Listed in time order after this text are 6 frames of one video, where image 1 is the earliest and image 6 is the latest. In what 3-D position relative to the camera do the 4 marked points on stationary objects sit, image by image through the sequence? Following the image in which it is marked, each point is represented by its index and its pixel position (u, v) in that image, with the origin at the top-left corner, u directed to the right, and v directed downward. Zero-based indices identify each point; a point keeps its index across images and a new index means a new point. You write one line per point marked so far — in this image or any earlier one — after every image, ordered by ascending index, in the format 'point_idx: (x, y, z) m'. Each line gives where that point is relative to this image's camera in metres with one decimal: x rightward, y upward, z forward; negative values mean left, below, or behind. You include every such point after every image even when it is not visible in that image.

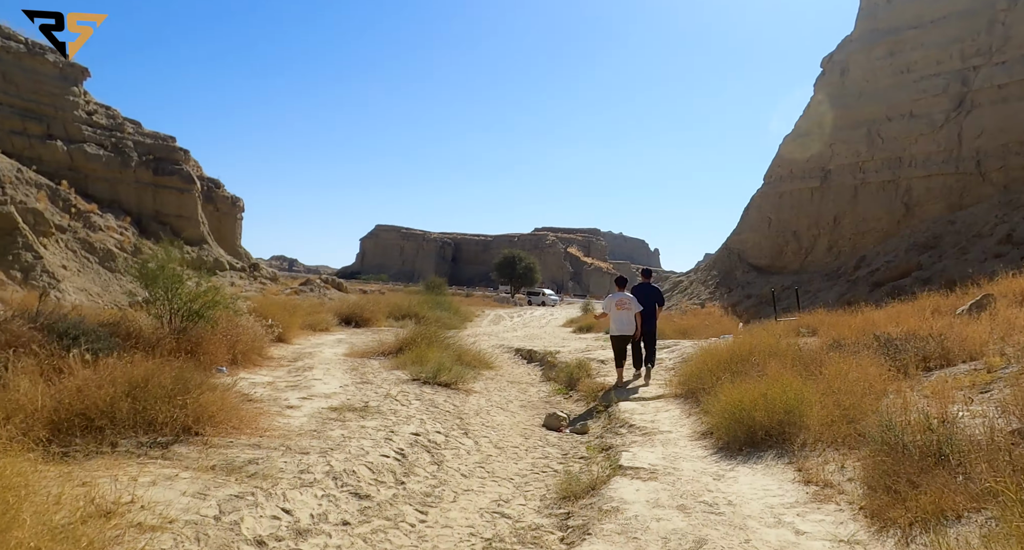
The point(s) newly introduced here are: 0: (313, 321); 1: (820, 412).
0: (-4.3, -1.0, +14.1) m
1: (+2.0, -0.9, +4.3) m
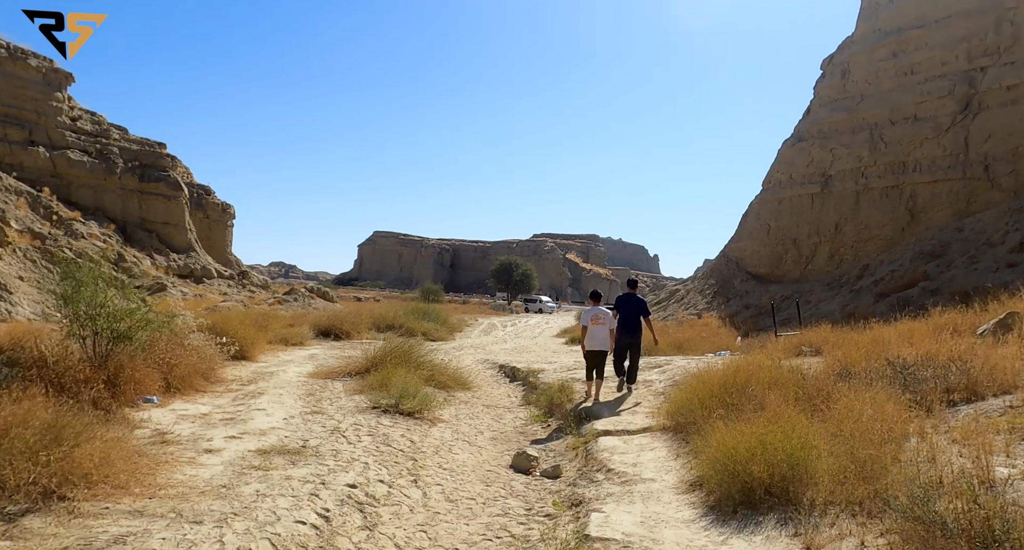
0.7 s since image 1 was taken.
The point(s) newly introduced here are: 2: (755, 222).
0: (-4.6, -1.2, +13.4) m
1: (+1.8, -1.0, +3.6) m
2: (+7.3, +1.6, +19.7) m
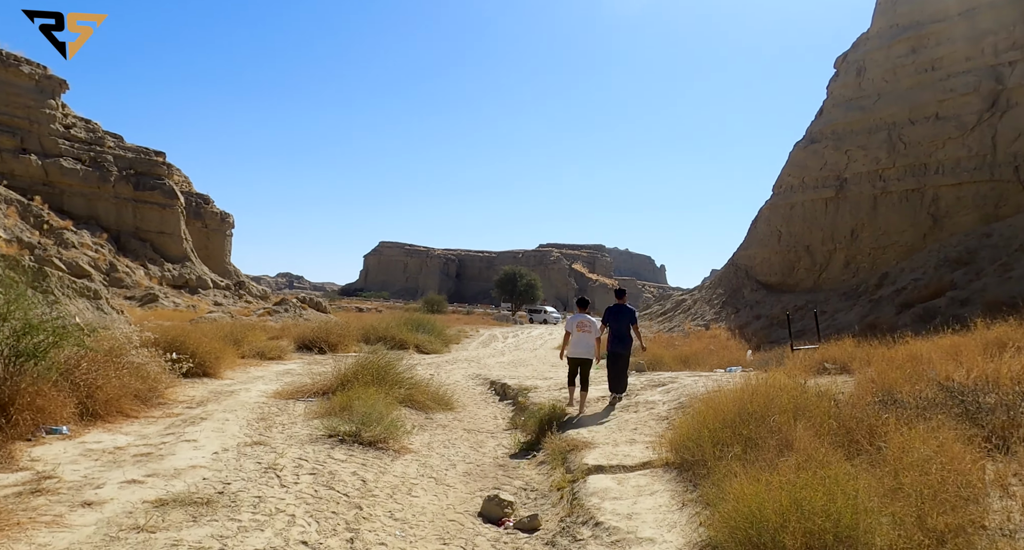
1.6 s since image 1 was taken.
0: (-4.7, -1.4, +12.5) m
1: (+1.5, -1.1, +2.6) m
2: (+7.2, +1.3, +18.7) m
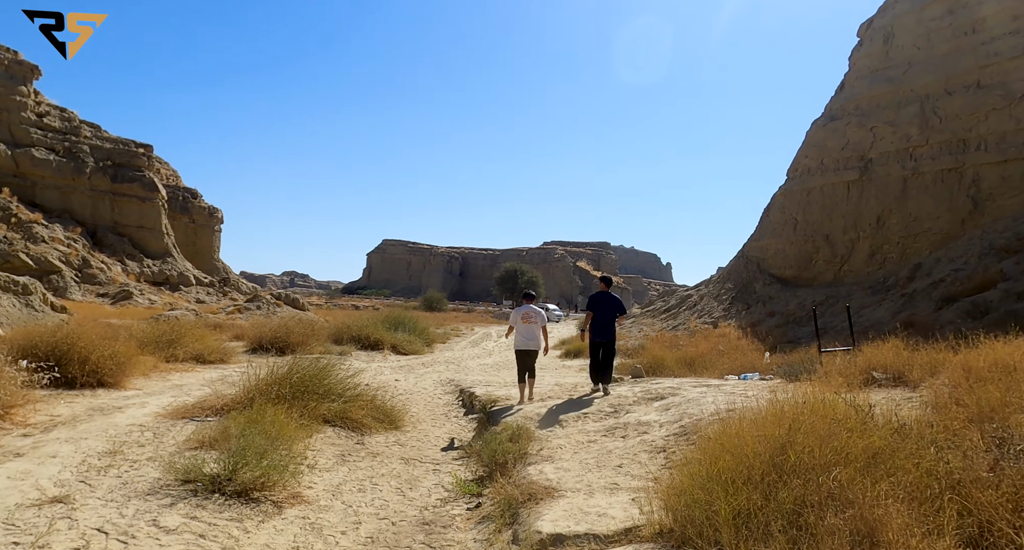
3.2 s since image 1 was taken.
0: (-5.1, -1.2, +10.8) m
1: (+1.1, -0.9, +0.9) m
2: (+6.9, +1.5, +16.9) m
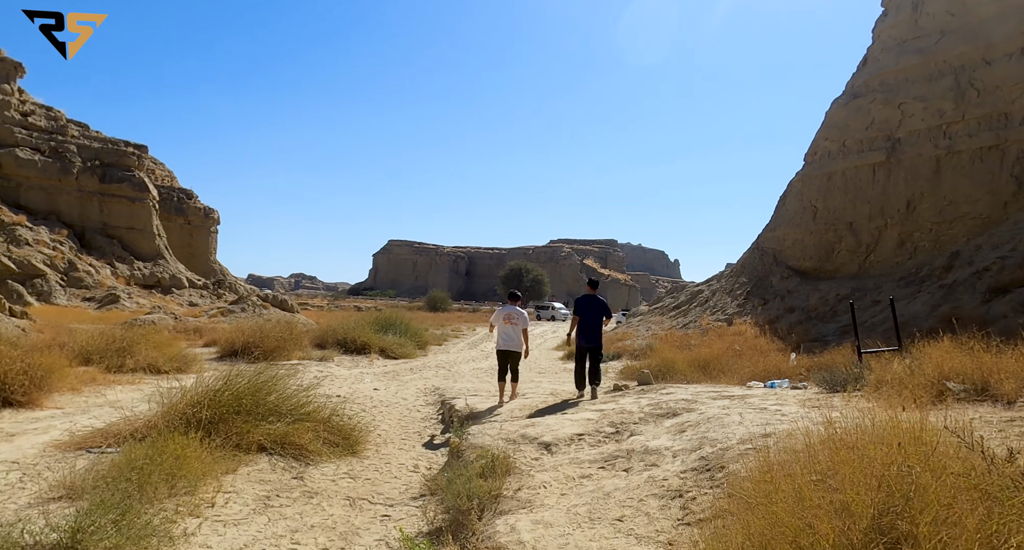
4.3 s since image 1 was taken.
0: (-5.2, -1.2, +9.6) m
1: (+0.8, -0.8, -0.3) m
2: (+6.8, +1.7, +15.6) m
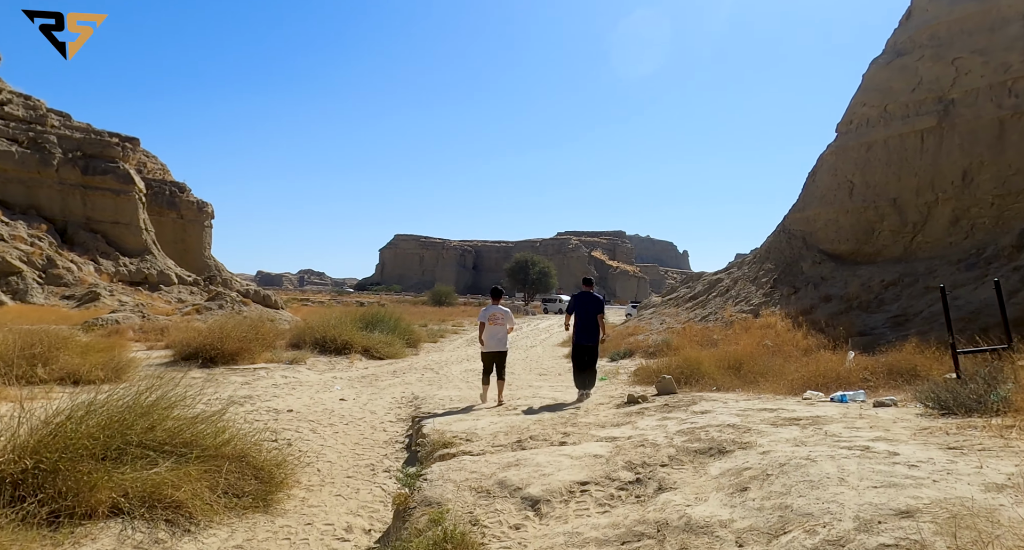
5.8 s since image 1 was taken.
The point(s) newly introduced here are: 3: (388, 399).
0: (-5.3, -1.1, +8.0) m
1: (+0.6, -0.7, -2.0) m
2: (+6.7, +2.0, +13.8) m
3: (-1.6, -1.6, +8.7) m
